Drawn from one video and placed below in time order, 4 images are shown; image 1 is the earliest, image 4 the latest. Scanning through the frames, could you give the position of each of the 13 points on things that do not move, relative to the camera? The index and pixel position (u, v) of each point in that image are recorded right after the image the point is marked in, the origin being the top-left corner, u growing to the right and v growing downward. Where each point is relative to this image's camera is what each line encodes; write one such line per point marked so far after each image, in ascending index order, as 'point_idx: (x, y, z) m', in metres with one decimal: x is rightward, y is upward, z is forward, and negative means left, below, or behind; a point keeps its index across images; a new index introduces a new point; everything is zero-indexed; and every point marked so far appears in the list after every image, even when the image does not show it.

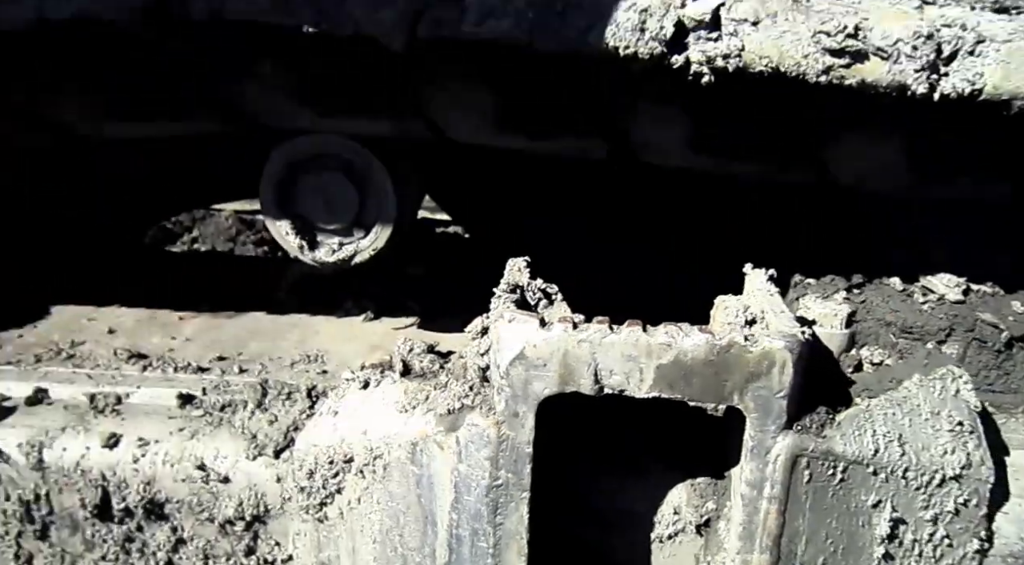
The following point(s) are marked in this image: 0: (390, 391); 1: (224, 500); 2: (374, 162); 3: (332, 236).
0: (-0.1, -0.1, +1.1) m
1: (-0.3, -0.2, +1.1) m
2: (-0.2, +0.1, +1.1) m
3: (-0.2, +0.1, +1.2) m
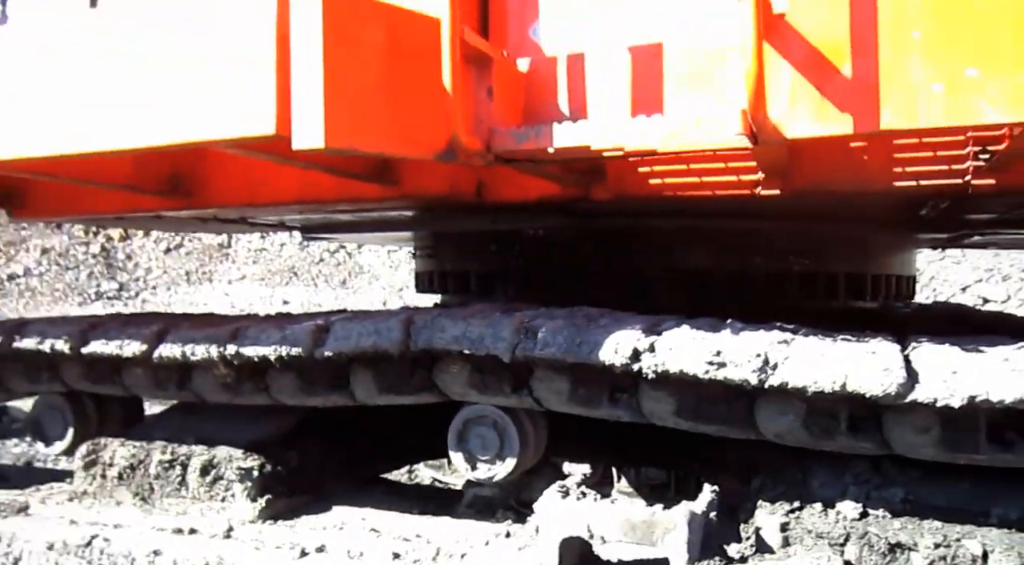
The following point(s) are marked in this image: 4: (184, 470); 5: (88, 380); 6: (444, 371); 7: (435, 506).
0: (0.0, -0.5, +1.9) m
1: (-0.2, -0.6, +1.9) m
2: (0.0, -0.3, +2.0) m
3: (-0.1, -0.4, +2.1) m
4: (-0.8, -0.4, +2.4) m
5: (-1.1, -0.2, +2.5) m
6: (-0.1, -0.2, +2.0) m
7: (-0.2, -0.5, +2.3) m
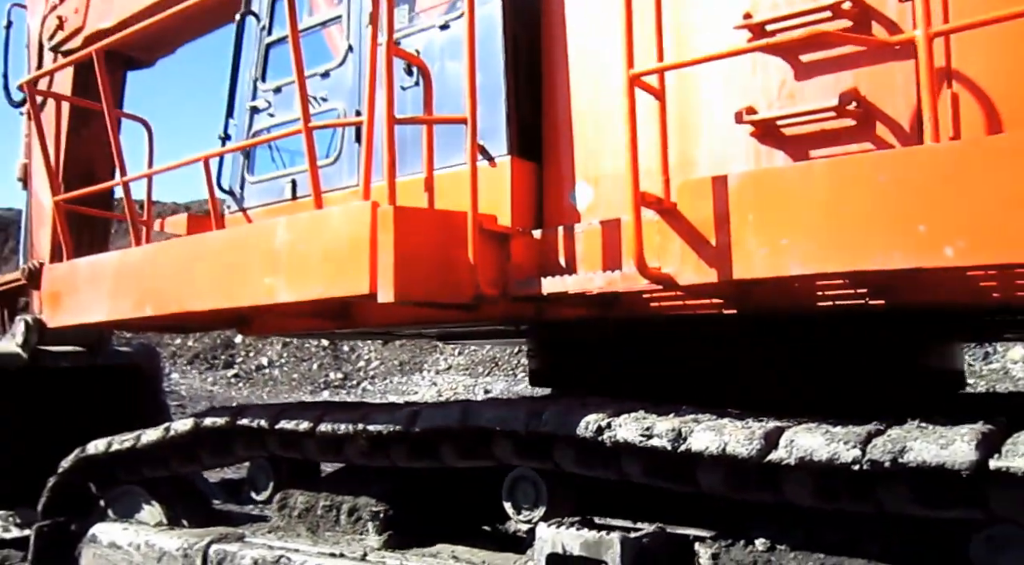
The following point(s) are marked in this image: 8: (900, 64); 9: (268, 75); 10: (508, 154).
0: (+0.1, -0.8, +2.8) m
1: (-0.1, -0.9, +2.8) m
2: (+0.1, -0.6, +2.9) m
3: (0.0, -0.7, +2.9) m
4: (-0.6, -0.8, +3.4) m
5: (-0.8, -0.6, +3.6) m
6: (0.0, -0.5, +2.9) m
7: (0.0, -0.8, +3.2) m
8: (+1.0, +0.6, +2.6) m
9: (-1.1, +0.9, +4.4) m
10: (0.0, +0.4, +3.3) m
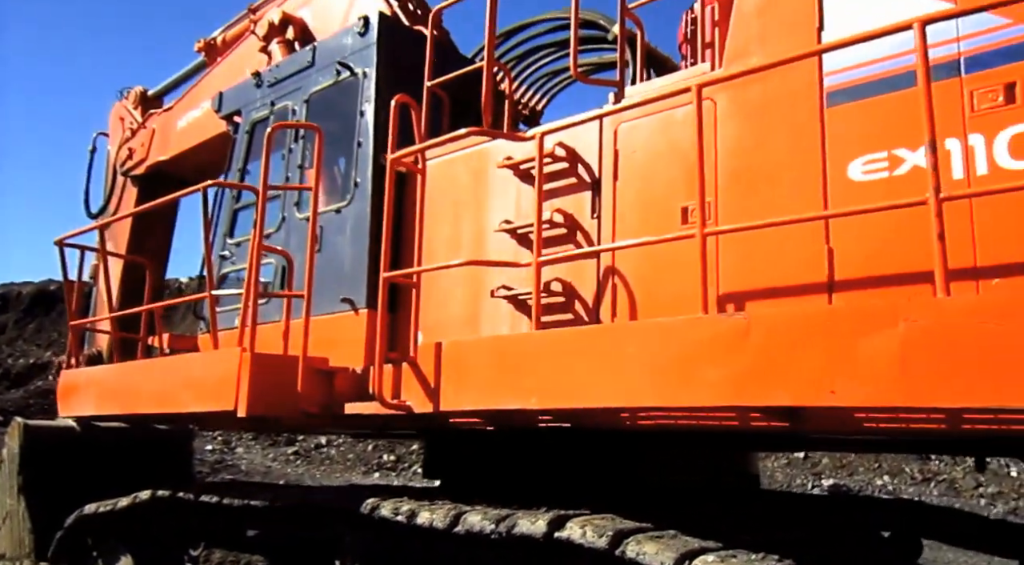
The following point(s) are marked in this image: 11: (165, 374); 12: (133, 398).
0: (-0.7, -1.3, +4.0) m
1: (-0.9, -1.4, +4.1) m
2: (-0.7, -1.1, +4.2) m
3: (-0.7, -1.2, +4.2) m
4: (-1.3, -1.3, +4.7) m
5: (-1.5, -1.1, +4.9) m
6: (-0.8, -1.0, +4.2) m
7: (-0.7, -1.3, +4.4) m
8: (+0.3, +0.1, +3.9) m
9: (-1.6, +0.3, +5.8) m
10: (-0.7, -0.1, +4.7) m
11: (-1.6, -0.4, +4.6) m
12: (-1.8, -0.6, +4.8) m
